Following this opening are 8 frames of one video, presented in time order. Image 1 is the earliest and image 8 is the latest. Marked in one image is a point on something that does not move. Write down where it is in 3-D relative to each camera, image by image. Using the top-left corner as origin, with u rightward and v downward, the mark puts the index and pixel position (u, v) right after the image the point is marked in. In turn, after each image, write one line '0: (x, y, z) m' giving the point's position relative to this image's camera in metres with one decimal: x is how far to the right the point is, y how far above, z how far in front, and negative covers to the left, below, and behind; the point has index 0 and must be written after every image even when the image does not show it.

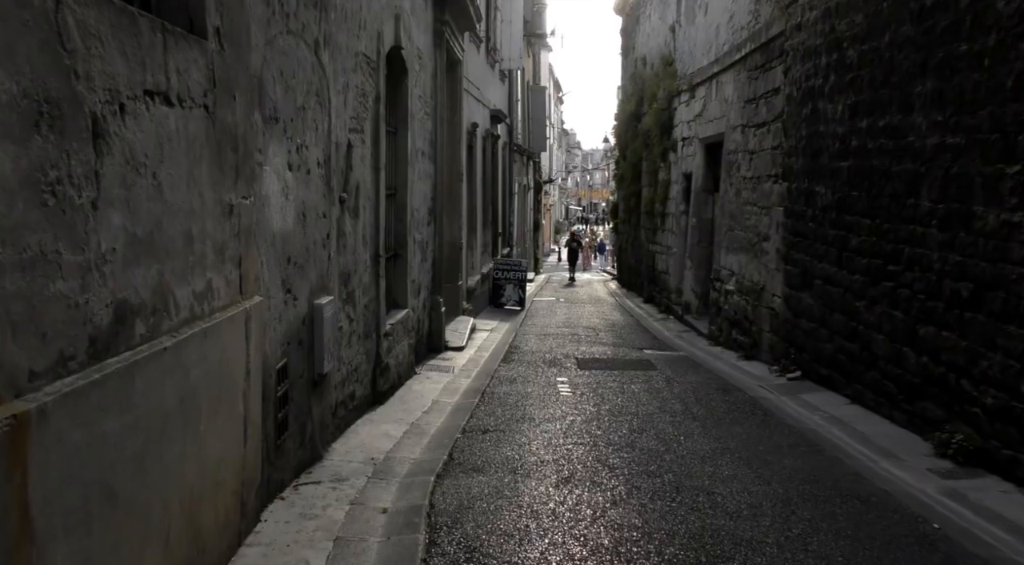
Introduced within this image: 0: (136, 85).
0: (-1.1, +0.6, +2.4) m
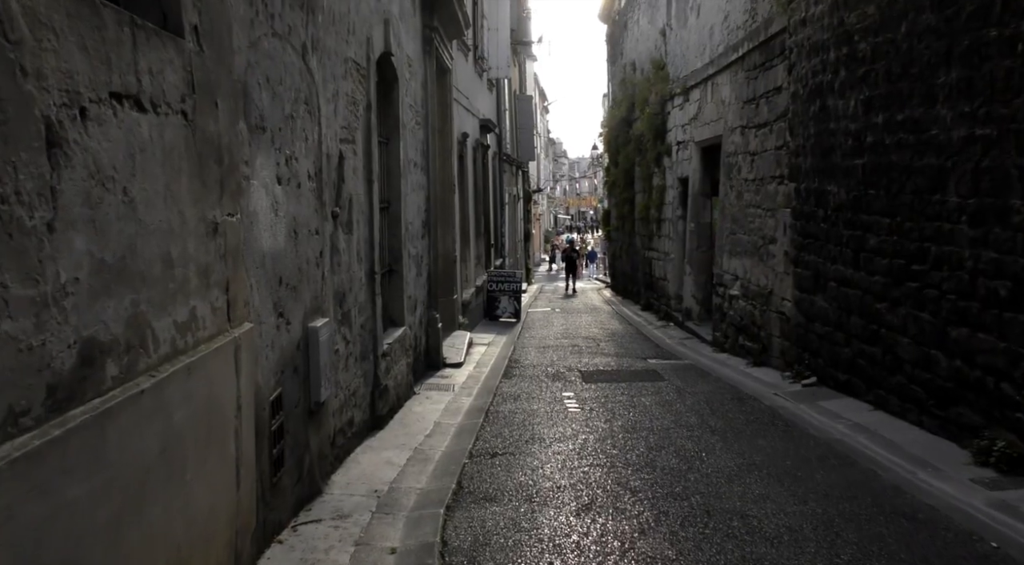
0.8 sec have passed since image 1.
0: (-1.0, +0.5, +2.0) m
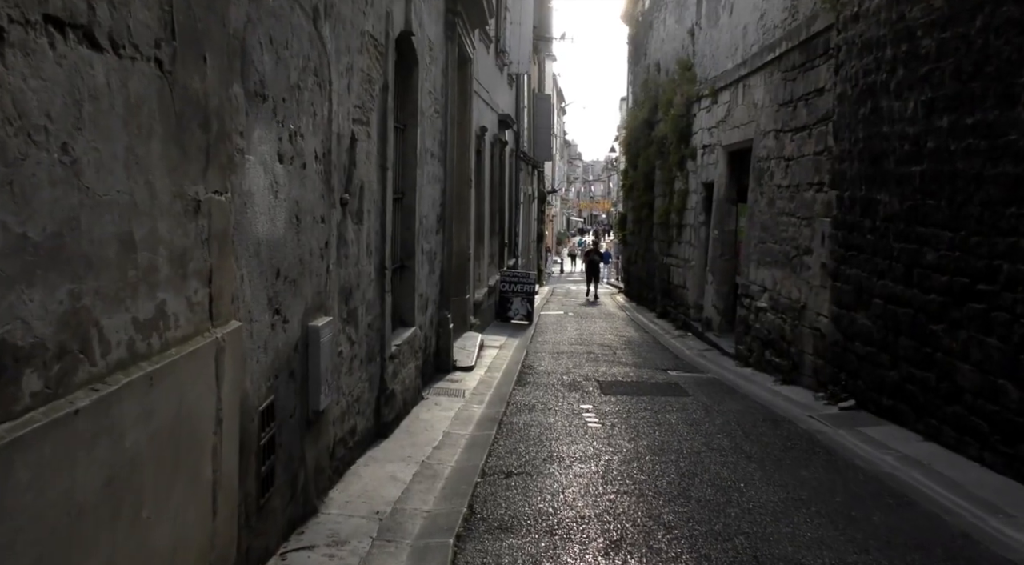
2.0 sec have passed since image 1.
0: (-0.9, +0.5, +1.5) m
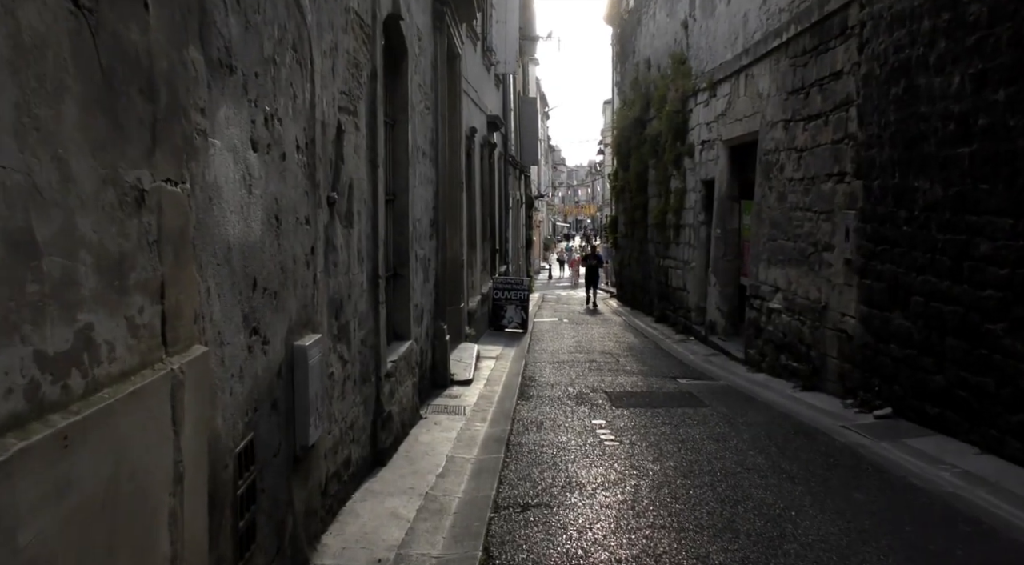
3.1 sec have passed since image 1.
0: (-0.8, +0.5, +0.9) m
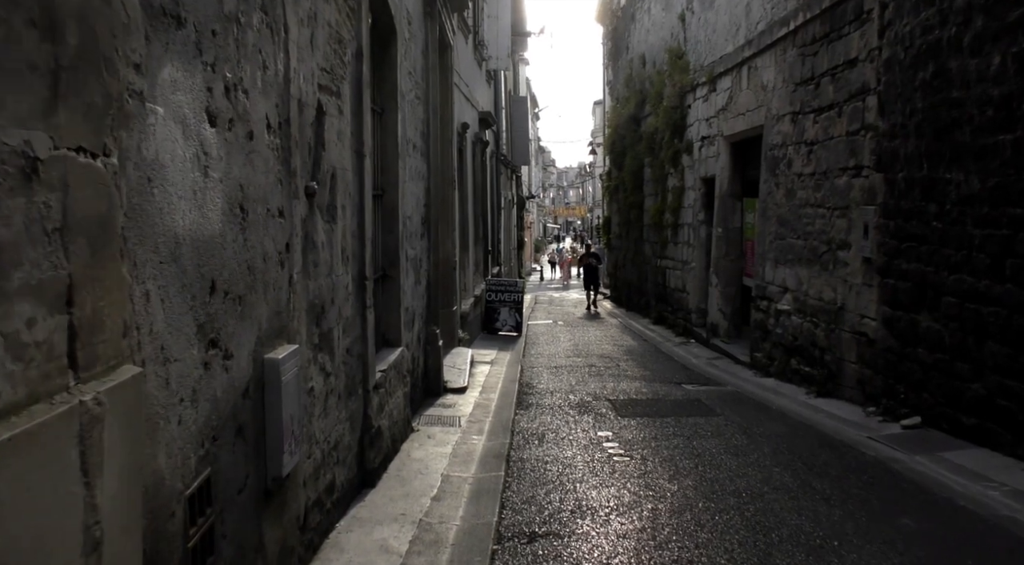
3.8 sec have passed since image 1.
0: (-0.7, +0.5, +0.4) m
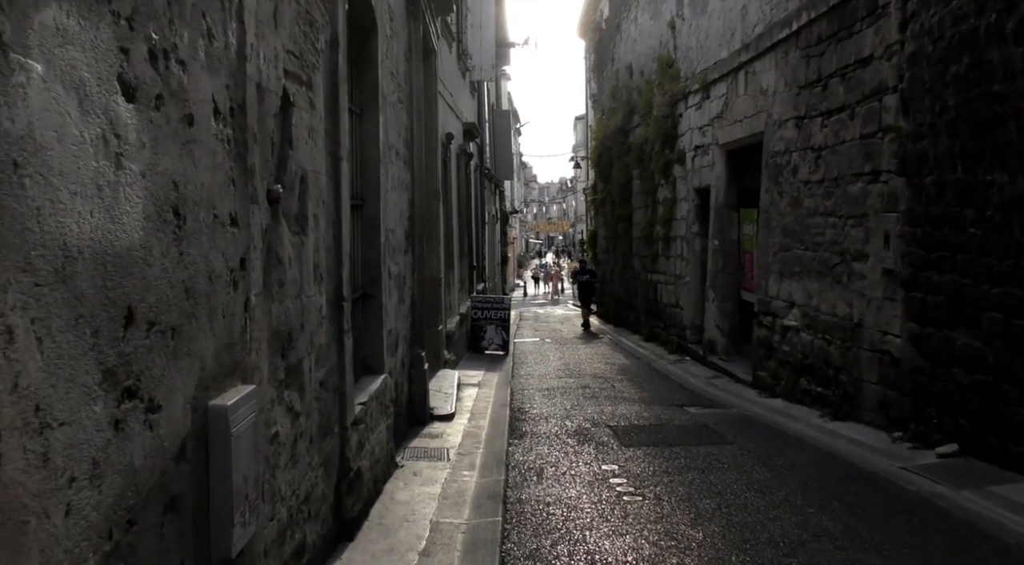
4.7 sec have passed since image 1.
0: (-0.6, +0.5, -0.3) m
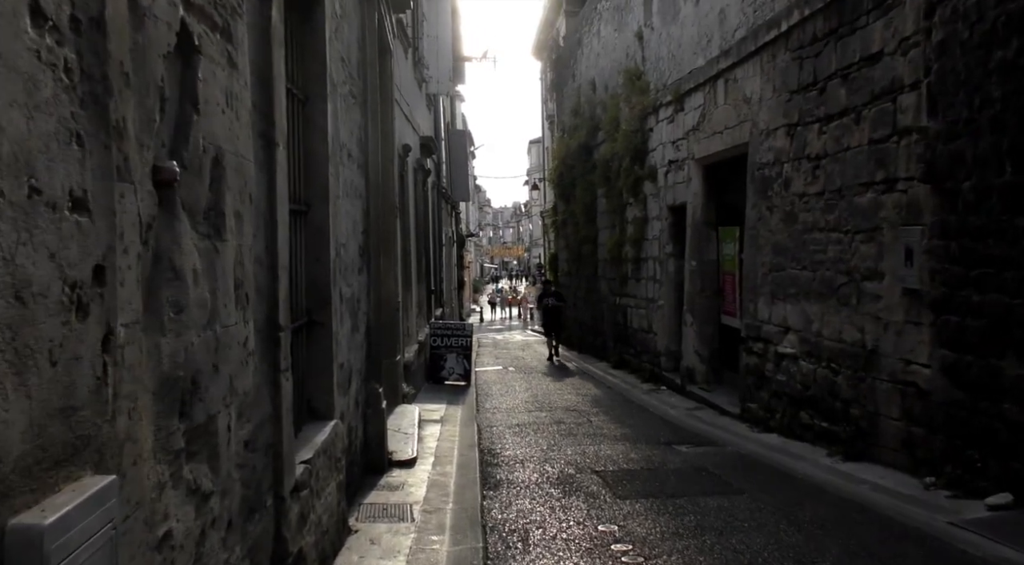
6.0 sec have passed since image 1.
0: (-0.4, +0.5, -1.3) m
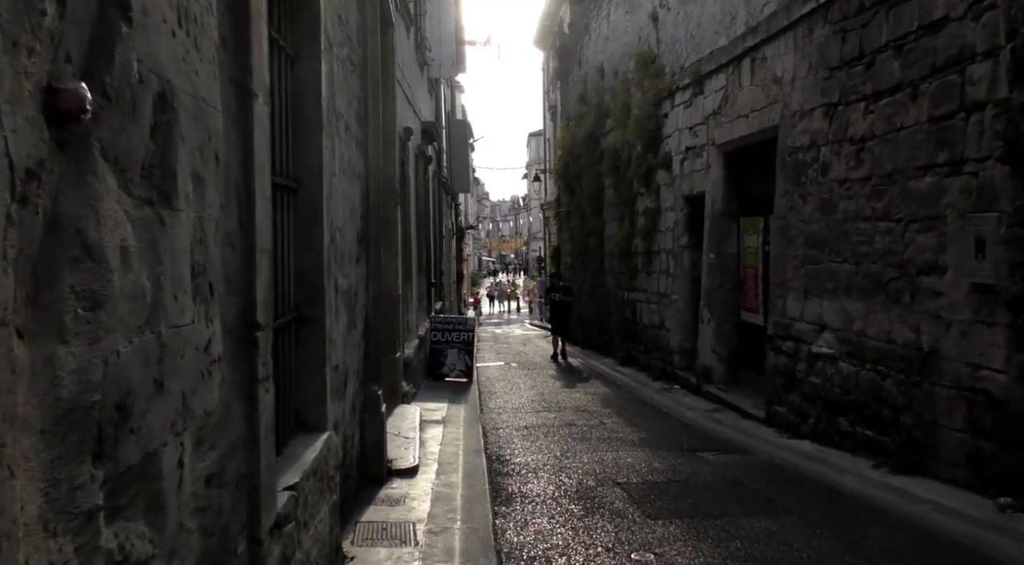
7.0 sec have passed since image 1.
0: (-0.3, +0.5, -1.9) m
